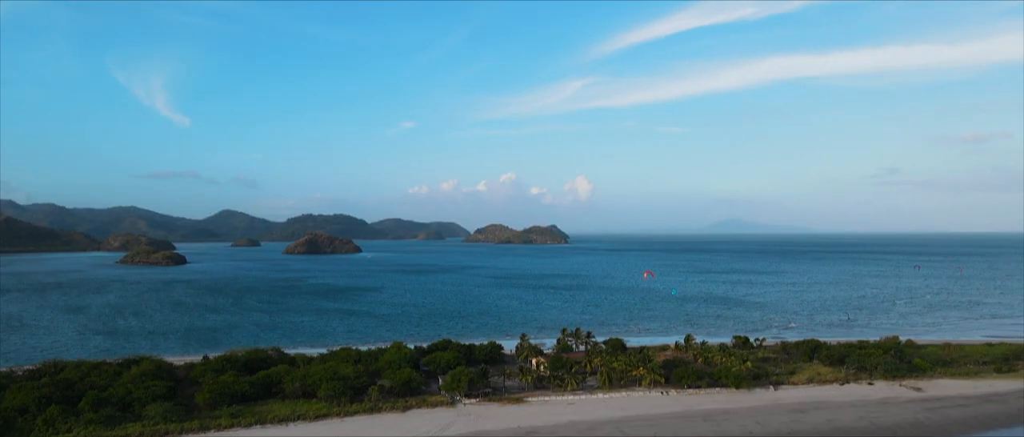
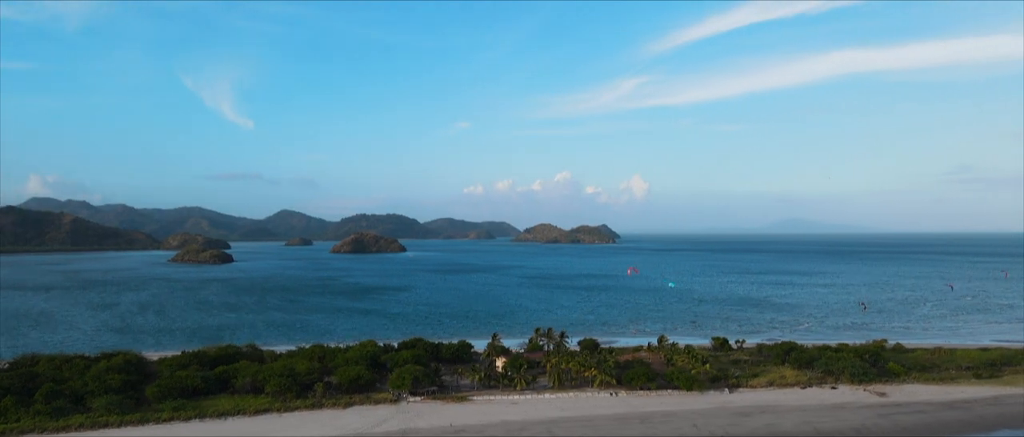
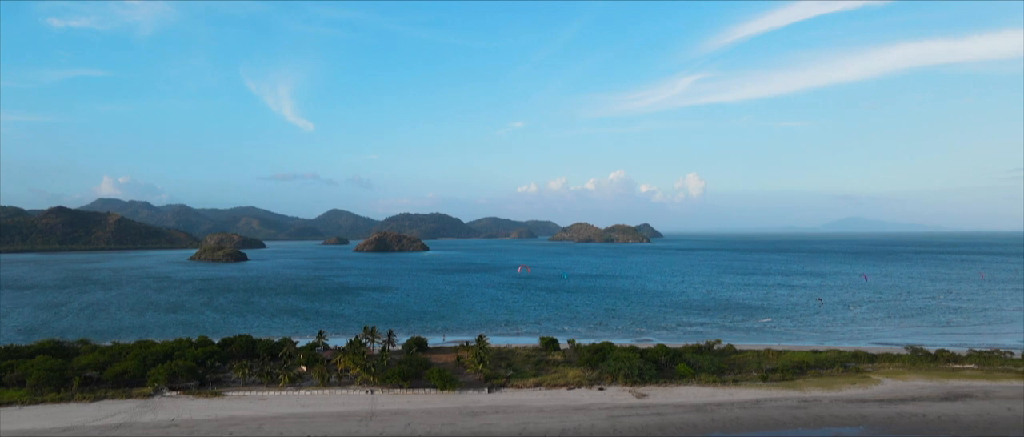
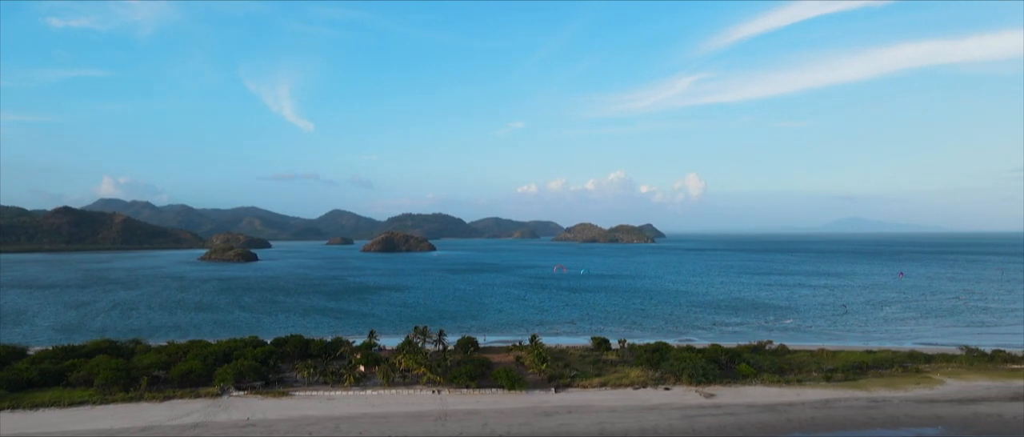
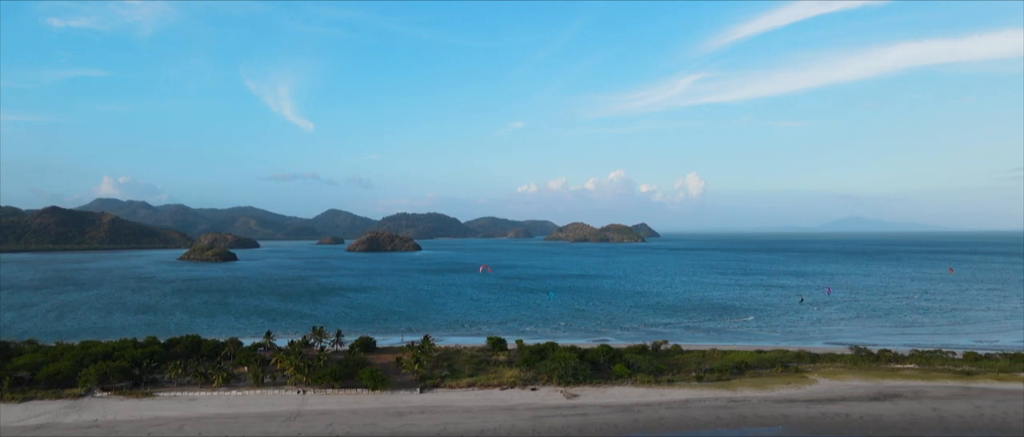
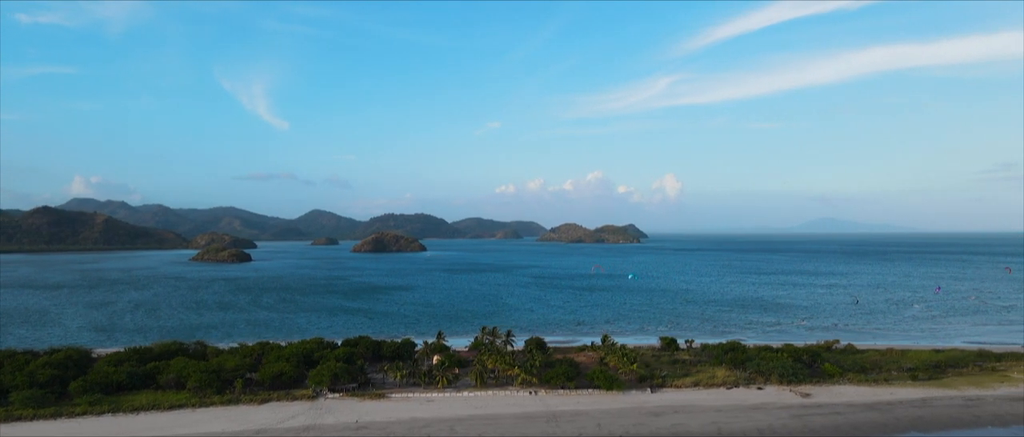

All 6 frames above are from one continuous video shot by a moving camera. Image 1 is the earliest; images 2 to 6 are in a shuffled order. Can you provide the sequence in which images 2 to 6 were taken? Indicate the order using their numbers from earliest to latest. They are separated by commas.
2, 6, 4, 3, 5
